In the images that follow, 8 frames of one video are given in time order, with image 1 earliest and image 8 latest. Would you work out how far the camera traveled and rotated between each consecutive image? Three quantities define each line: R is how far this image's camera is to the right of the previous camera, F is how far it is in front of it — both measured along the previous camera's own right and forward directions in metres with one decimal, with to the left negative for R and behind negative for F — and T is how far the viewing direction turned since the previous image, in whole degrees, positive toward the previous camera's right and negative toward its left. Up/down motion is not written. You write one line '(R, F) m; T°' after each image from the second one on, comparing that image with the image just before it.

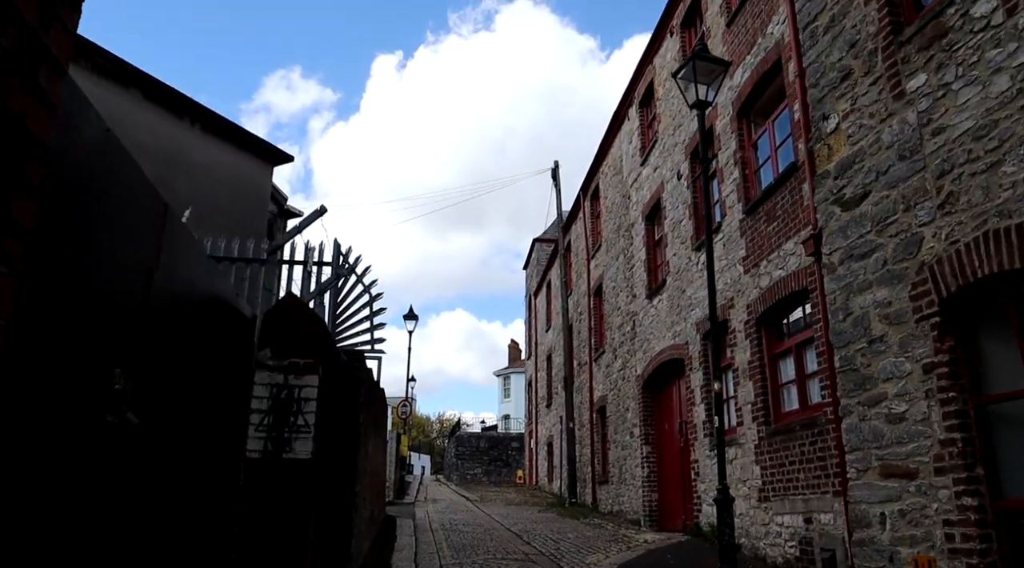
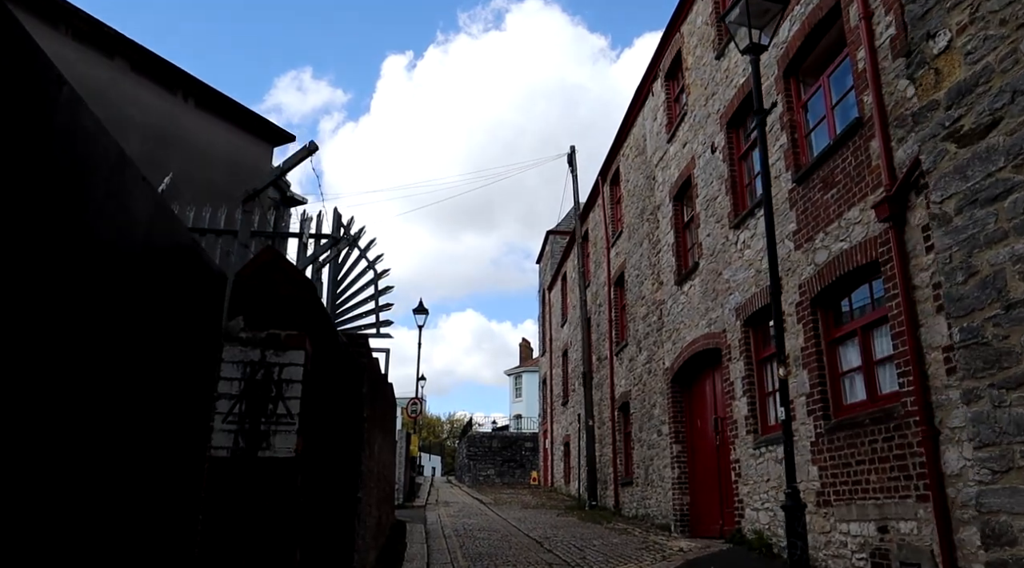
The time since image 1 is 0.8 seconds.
(-0.2, +1.0) m; -1°
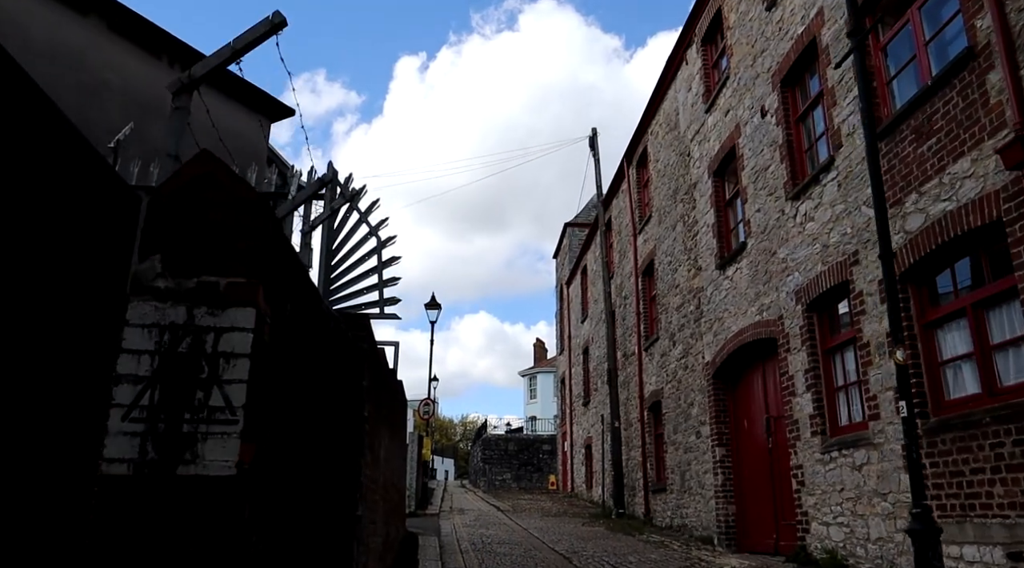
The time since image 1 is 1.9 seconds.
(-0.2, +1.3) m; -1°
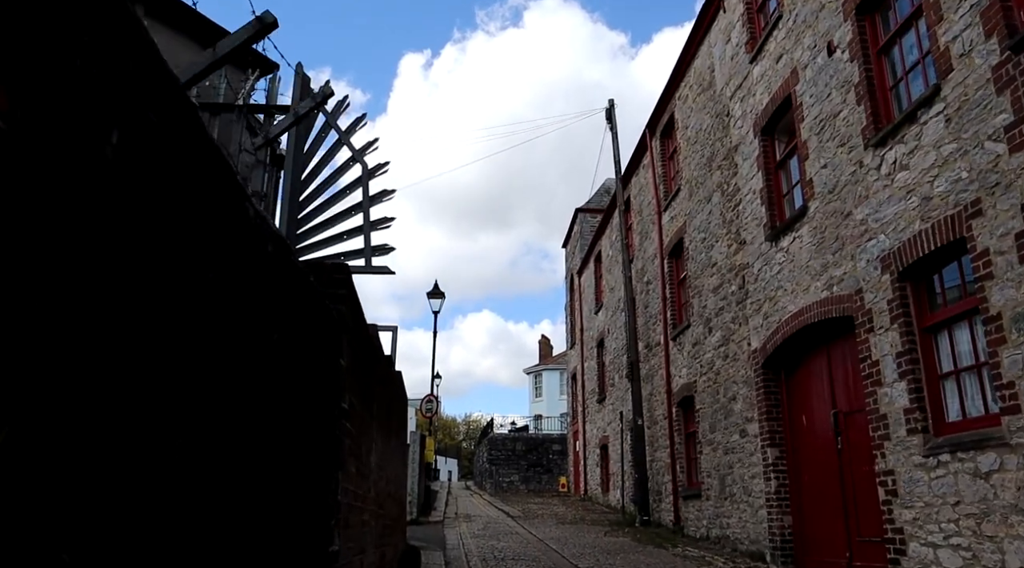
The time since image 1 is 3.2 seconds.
(-0.2, +1.6) m; 0°
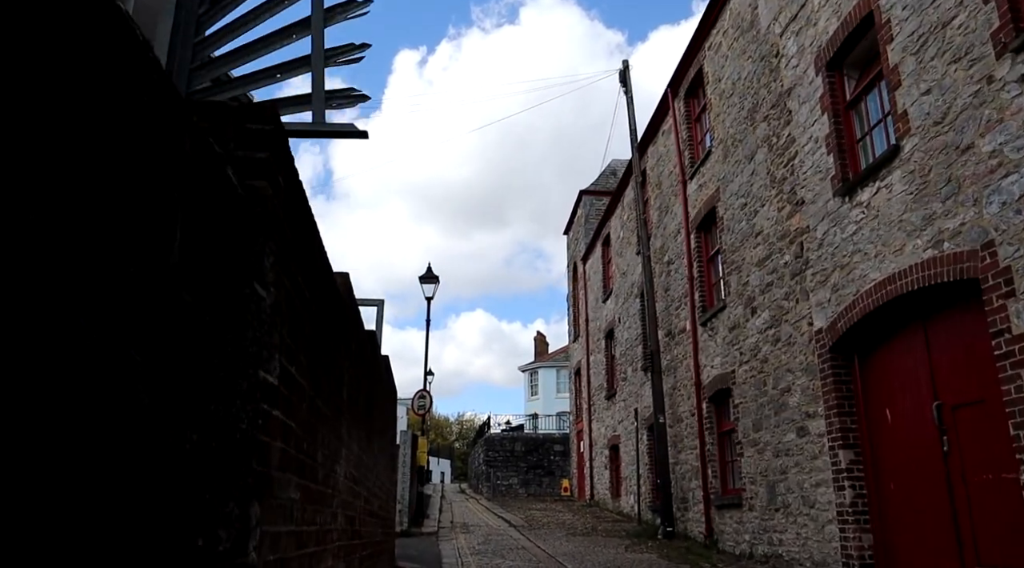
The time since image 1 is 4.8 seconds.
(-0.2, +1.9) m; +1°
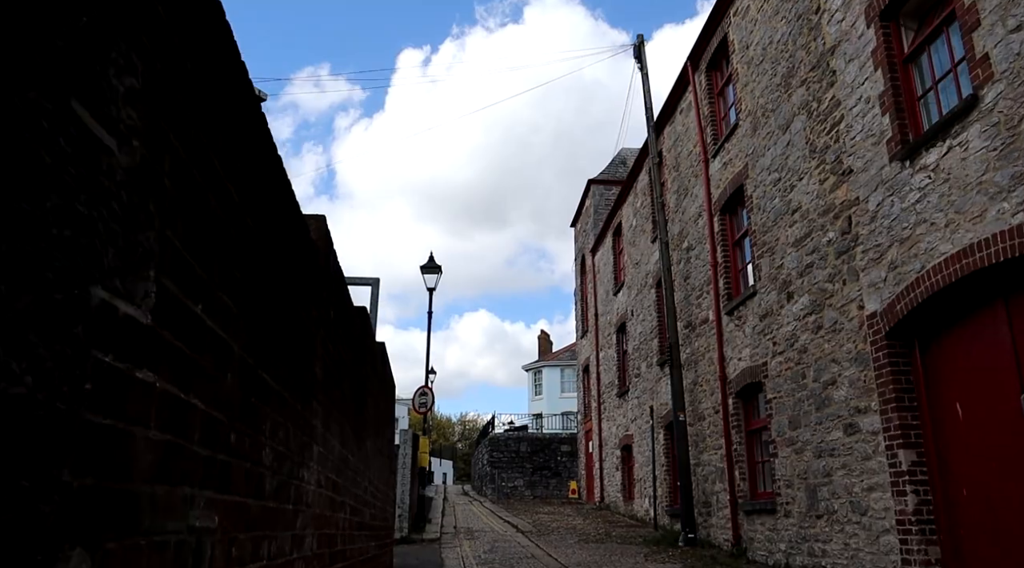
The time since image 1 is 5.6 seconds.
(-0.1, +1.0) m; 0°
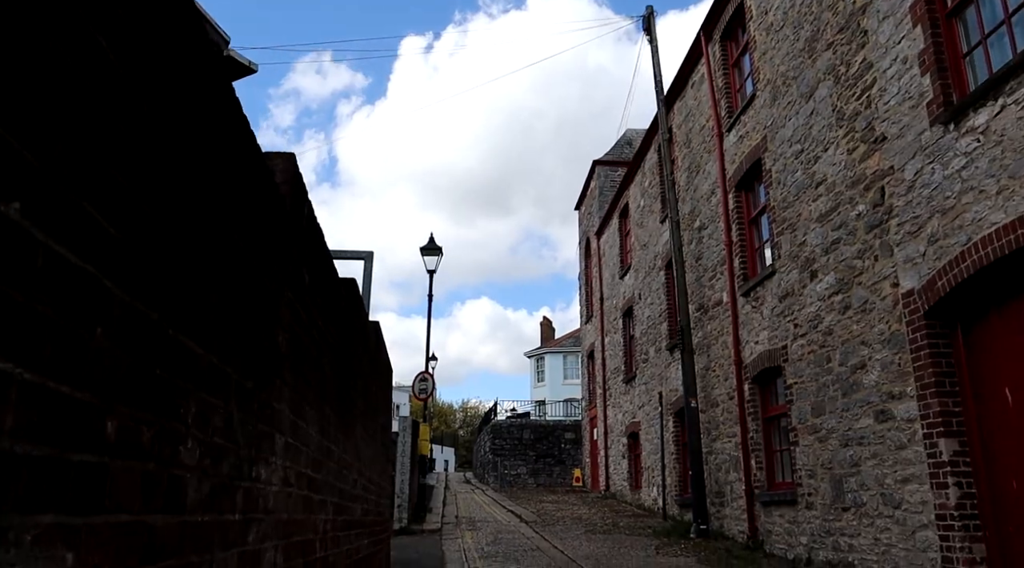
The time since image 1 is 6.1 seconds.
(0.0, +0.6) m; 0°
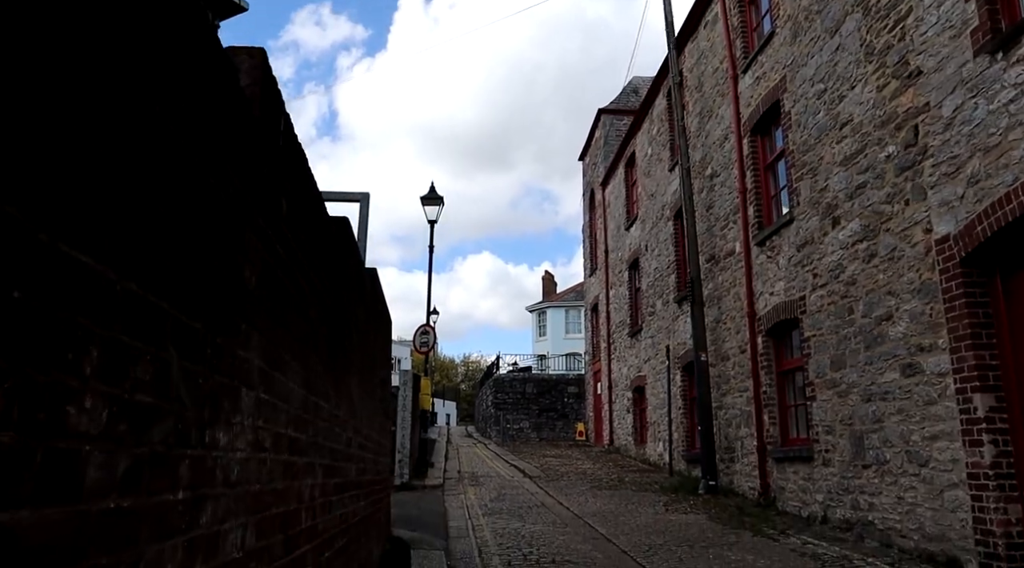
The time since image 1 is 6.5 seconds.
(0.0, +0.5) m; 0°
